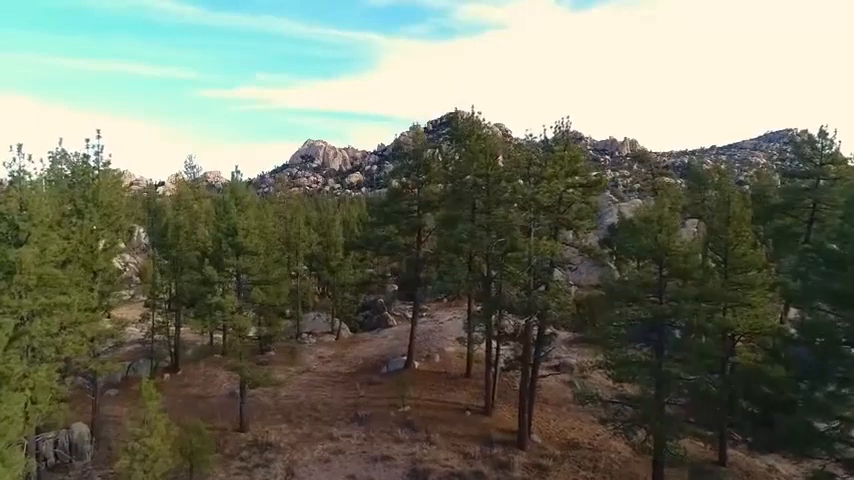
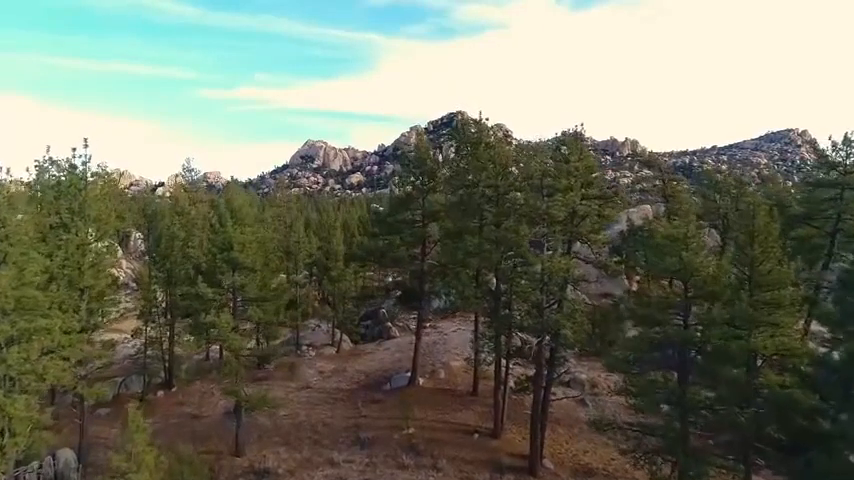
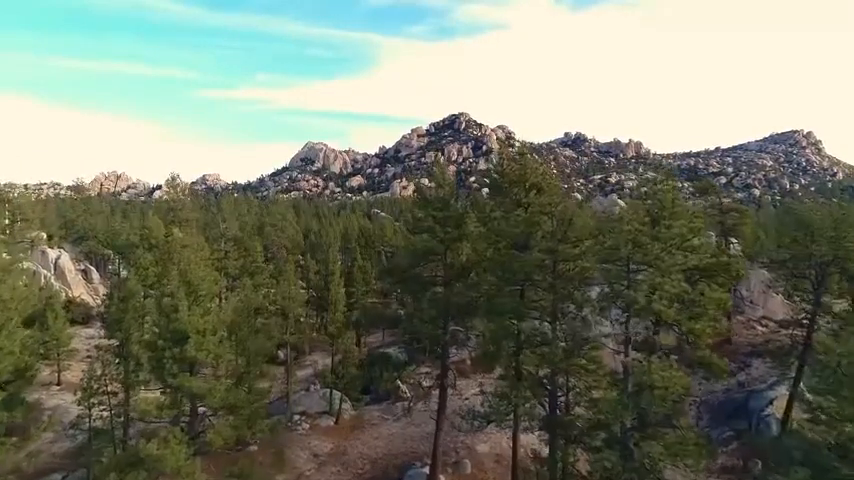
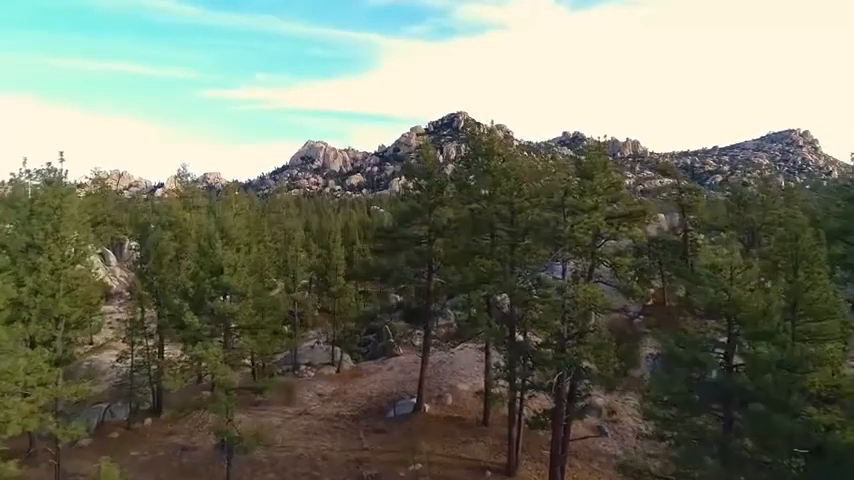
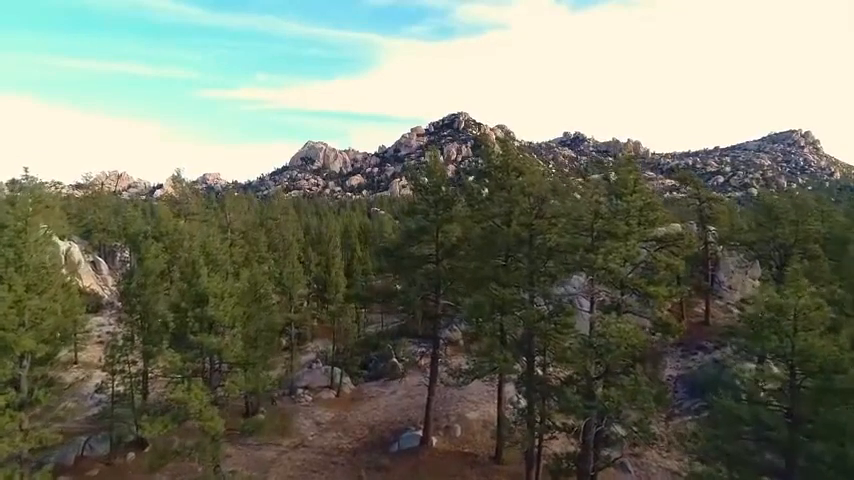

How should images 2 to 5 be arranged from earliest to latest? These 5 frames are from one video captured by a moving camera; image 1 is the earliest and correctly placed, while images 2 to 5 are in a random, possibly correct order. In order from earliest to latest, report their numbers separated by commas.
2, 4, 5, 3
